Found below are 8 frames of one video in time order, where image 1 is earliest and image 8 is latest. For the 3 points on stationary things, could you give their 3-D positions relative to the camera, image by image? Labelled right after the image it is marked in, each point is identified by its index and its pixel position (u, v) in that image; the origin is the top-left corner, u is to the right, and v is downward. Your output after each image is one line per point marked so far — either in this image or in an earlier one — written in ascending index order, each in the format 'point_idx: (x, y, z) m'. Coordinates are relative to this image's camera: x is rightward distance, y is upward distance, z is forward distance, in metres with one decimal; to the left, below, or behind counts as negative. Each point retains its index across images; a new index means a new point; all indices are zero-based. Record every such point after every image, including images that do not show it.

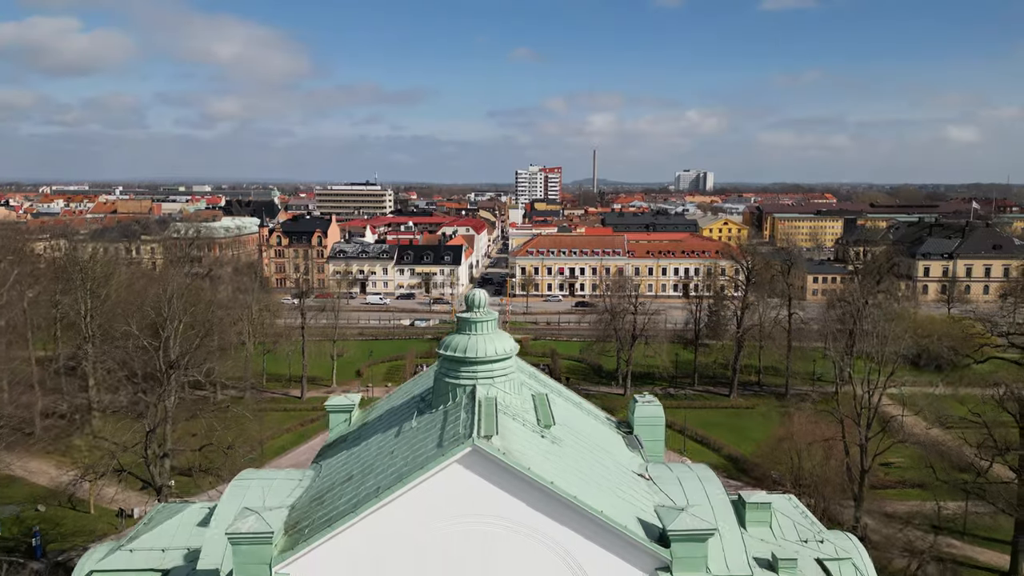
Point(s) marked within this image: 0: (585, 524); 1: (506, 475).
0: (+0.9, -3.0, +15.0) m
1: (-0.1, -2.4, +14.8) m
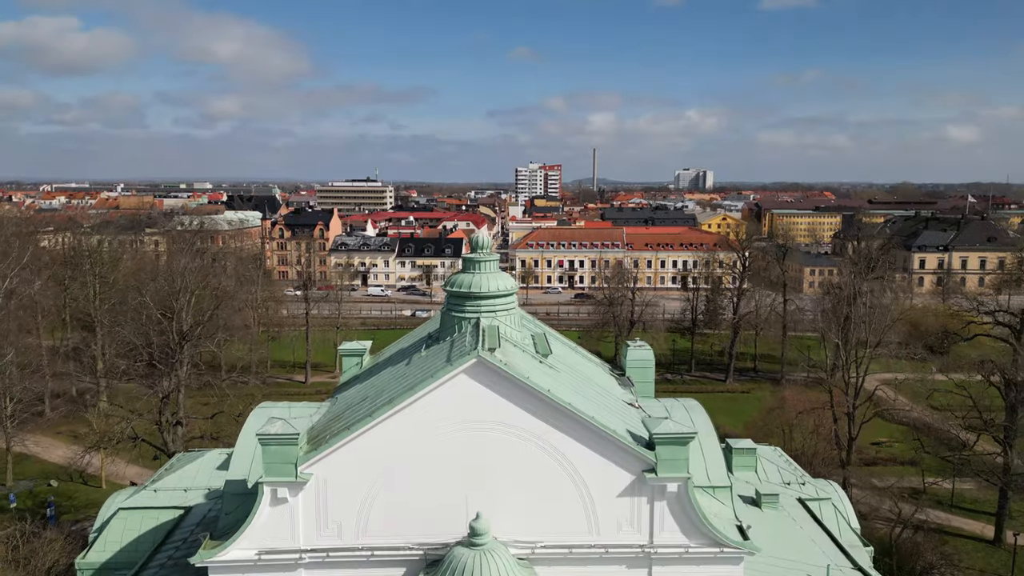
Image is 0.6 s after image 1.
0: (+0.9, -2.0, +16.8) m
1: (-0.1, -1.4, +16.5) m
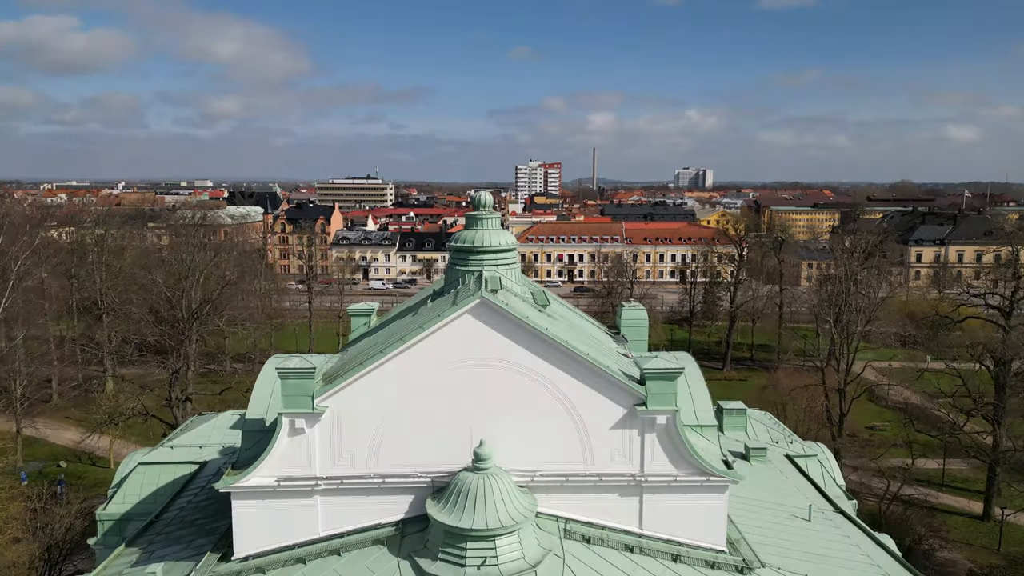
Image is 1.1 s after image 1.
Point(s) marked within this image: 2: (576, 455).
0: (+0.9, -1.2, +18.1) m
1: (0.0, -0.5, +17.9) m
2: (+1.0, -2.6, +18.5) m
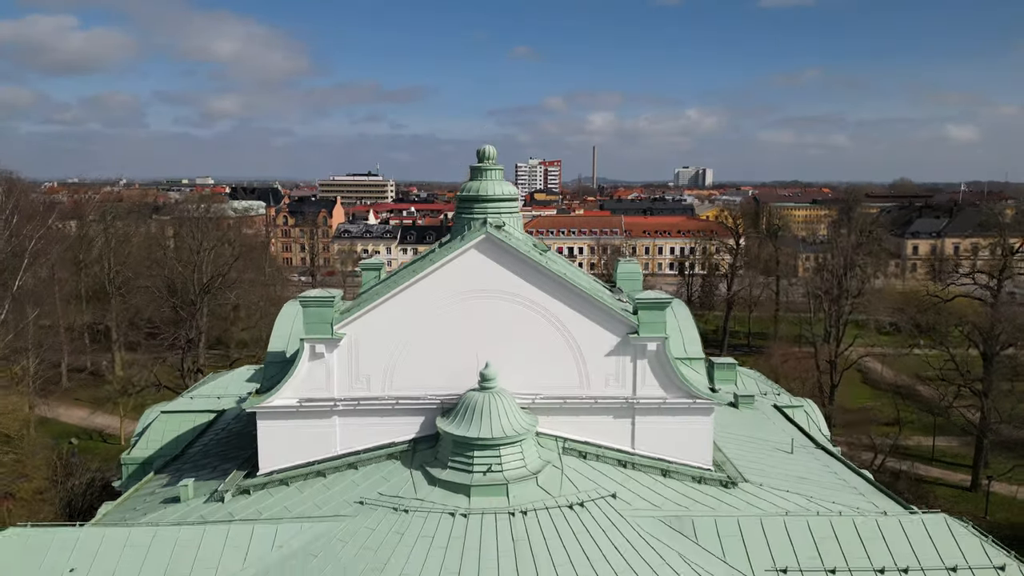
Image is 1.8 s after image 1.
0: (+1.0, -0.2, +19.7) m
1: (0.0, +0.5, +19.5) m
2: (+1.0, -1.5, +20.1) m
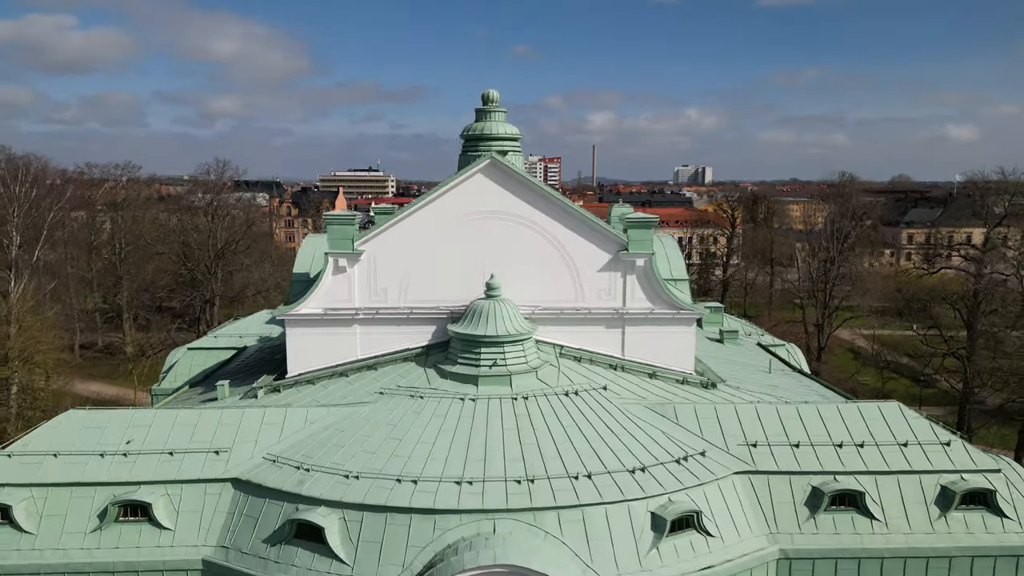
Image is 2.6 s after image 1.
0: (+1.0, +1.3, +22.0) m
1: (0.0, +1.9, +21.8) m
2: (+1.1, -0.1, +22.4) m
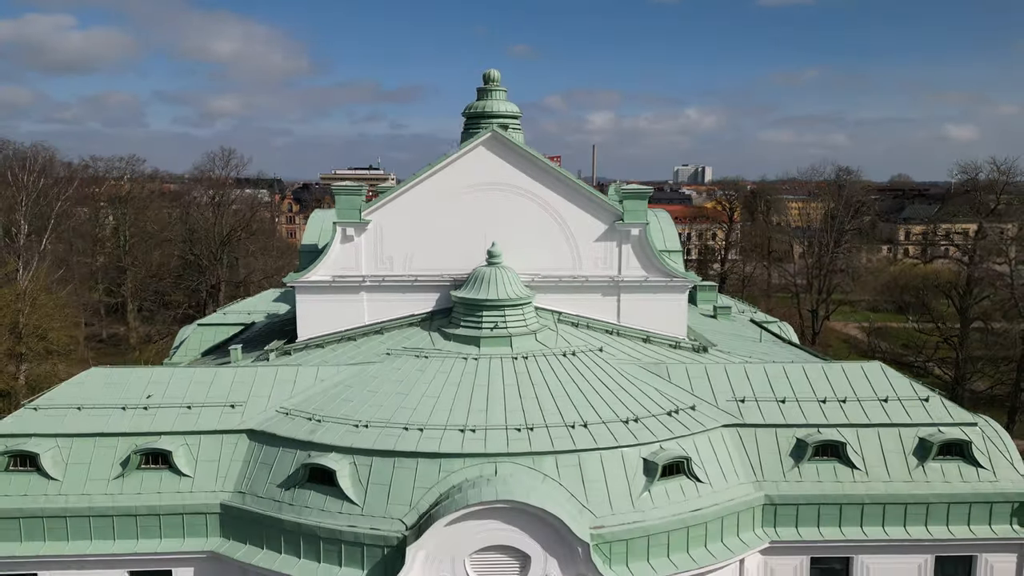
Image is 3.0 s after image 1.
0: (+1.0, +1.9, +23.0) m
1: (0.0, +2.5, +22.8) m
2: (+1.1, +0.5, +23.4) m
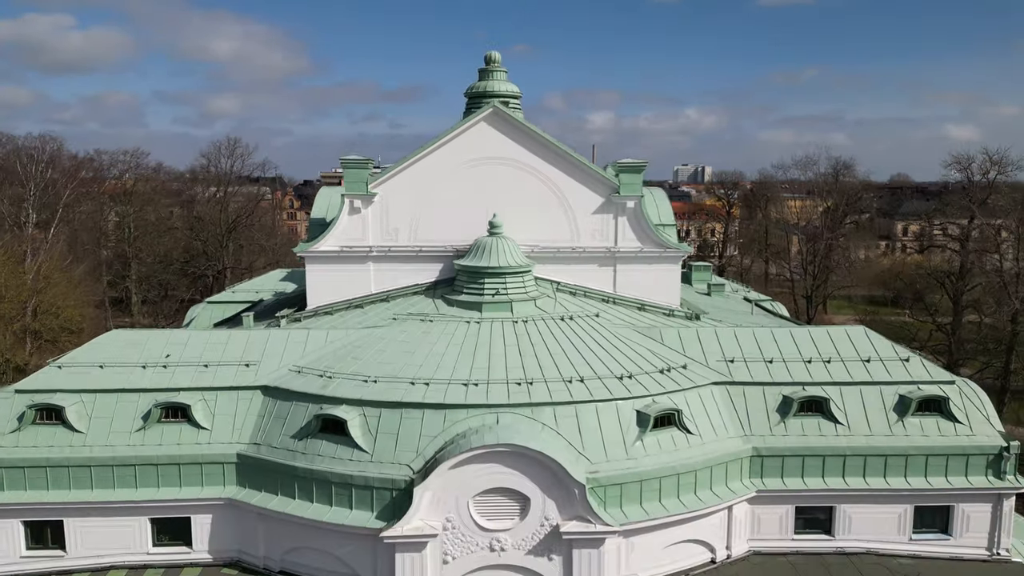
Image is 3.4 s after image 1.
0: (+1.0, +2.5, +24.0) m
1: (+0.1, +3.1, +23.8) m
2: (+1.1, +1.1, +24.4) m
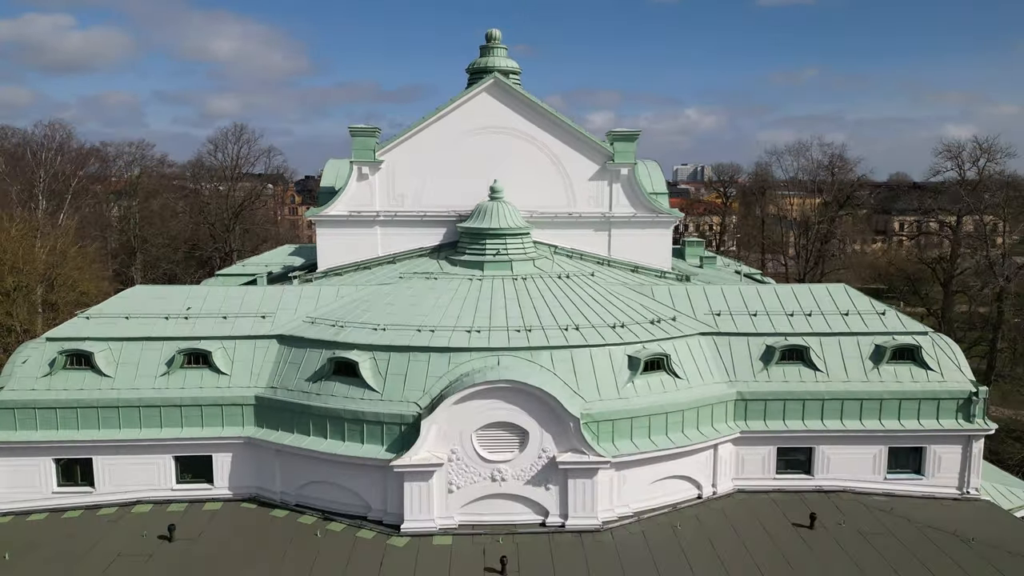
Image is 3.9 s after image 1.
0: (+1.0, +3.2, +25.4) m
1: (+0.1, +3.9, +25.1) m
2: (+1.1, +1.9, +25.8) m
